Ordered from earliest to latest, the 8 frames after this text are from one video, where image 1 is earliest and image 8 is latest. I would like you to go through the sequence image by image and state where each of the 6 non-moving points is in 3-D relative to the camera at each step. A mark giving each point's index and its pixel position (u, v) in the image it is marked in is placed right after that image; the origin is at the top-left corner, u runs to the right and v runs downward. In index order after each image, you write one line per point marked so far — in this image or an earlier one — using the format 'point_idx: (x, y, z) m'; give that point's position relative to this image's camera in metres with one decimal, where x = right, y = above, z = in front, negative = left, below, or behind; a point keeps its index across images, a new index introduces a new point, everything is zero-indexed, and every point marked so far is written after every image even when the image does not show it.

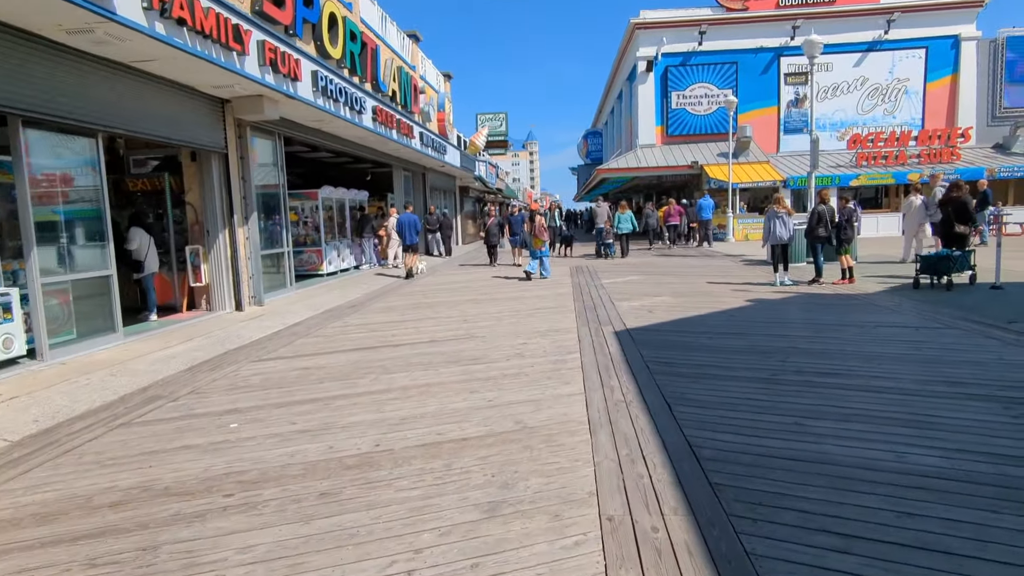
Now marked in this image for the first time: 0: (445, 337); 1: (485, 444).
0: (-0.8, -0.6, +7.4) m
1: (-0.2, -1.0, +3.9) m
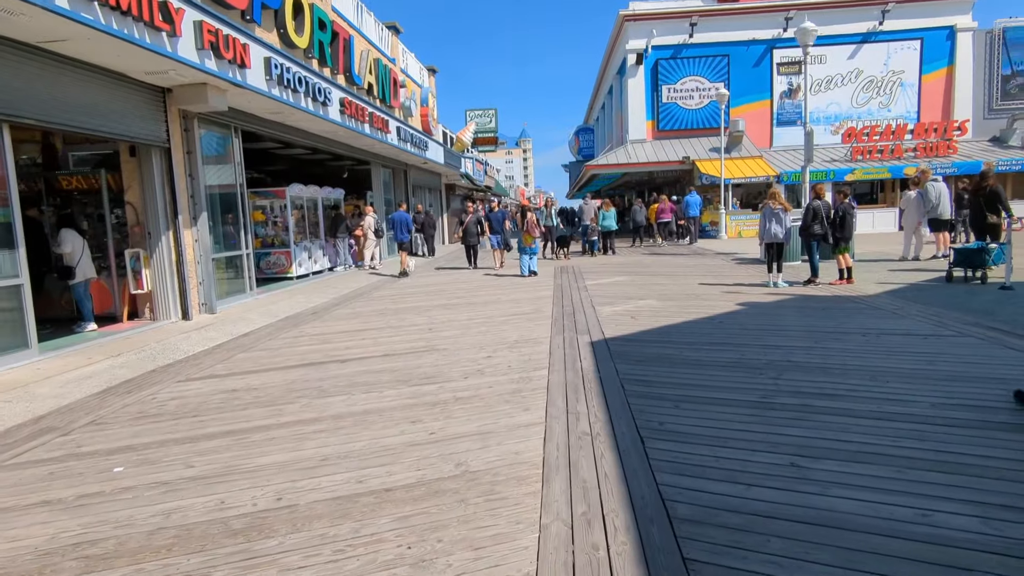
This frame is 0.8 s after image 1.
0: (-1.2, -0.7, +6.7) m
1: (-0.5, -1.1, +3.2) m
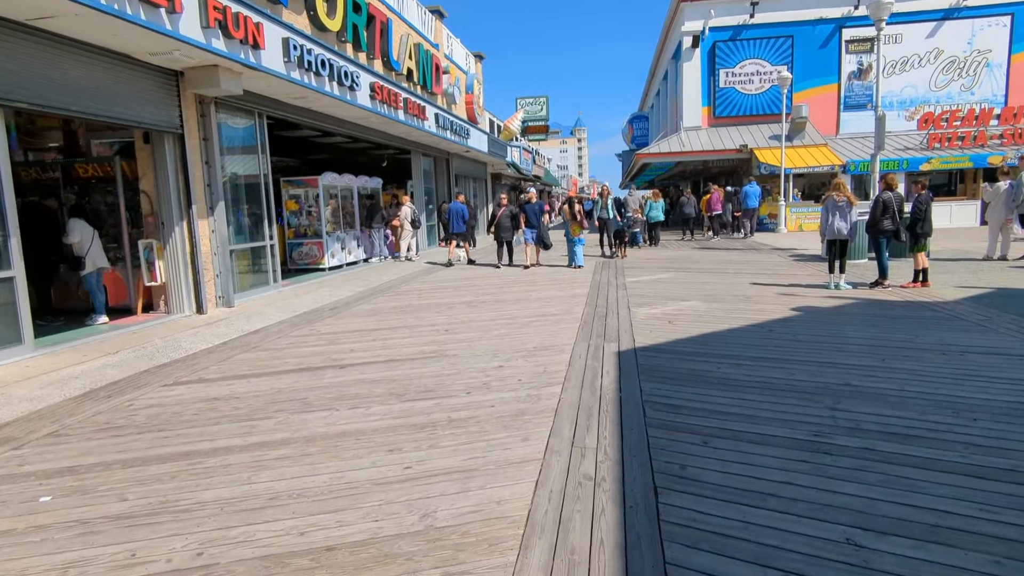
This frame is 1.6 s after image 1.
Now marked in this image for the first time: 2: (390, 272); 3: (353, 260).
0: (-1.0, -0.7, +6.1) m
1: (-0.6, -1.1, +2.6) m
2: (-2.7, +0.4, +14.0) m
3: (-3.8, +0.7, +14.8) m
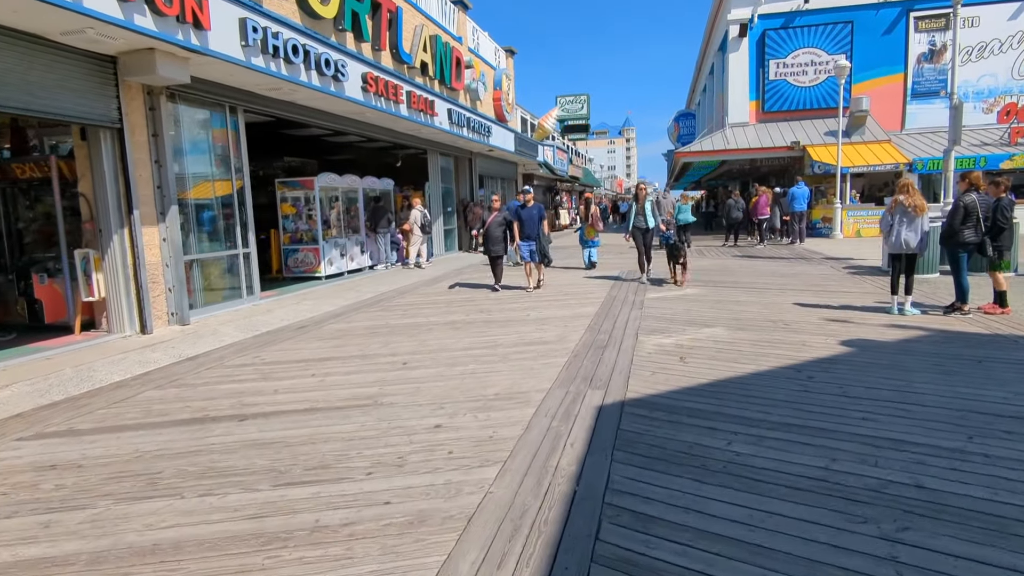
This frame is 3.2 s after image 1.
0: (-1.4, -0.9, +4.8) m
1: (-1.3, -1.3, +1.3) m
2: (-2.5, +0.1, +12.8) m
3: (-3.4, +0.4, +13.7) m
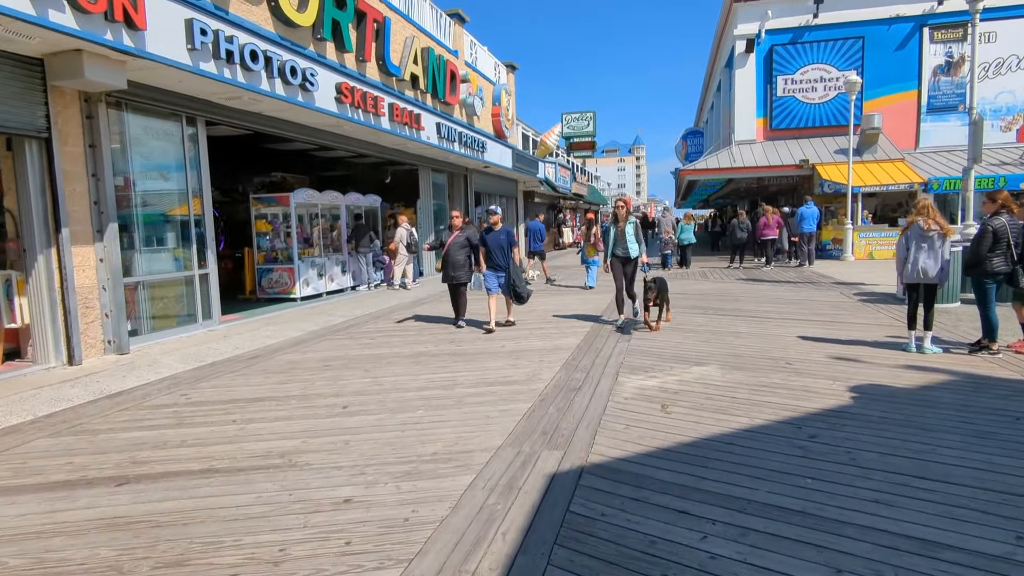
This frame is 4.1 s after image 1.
0: (-1.7, -1.1, +4.1) m
1: (-1.7, -1.5, +0.5) m
2: (-2.7, -0.3, +12.1) m
3: (-3.7, 0.0, +13.0) m
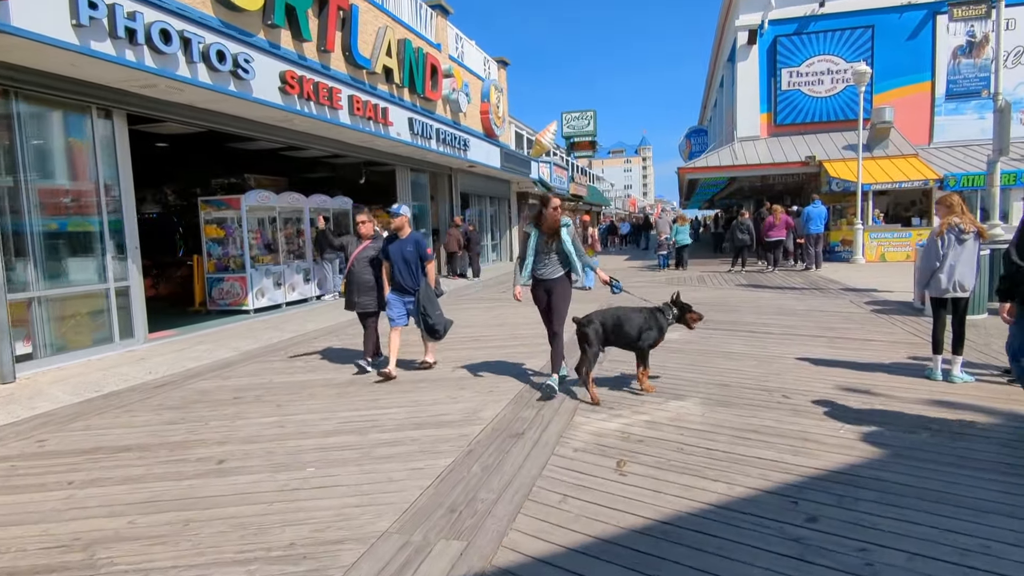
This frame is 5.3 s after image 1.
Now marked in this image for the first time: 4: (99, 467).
0: (-2.3, -1.3, +3.0) m
1: (-2.3, -1.6, -0.6) m
2: (-3.2, -0.5, +11.0) m
3: (-4.1, -0.2, +12.0) m
4: (-2.7, -1.2, +4.2) m
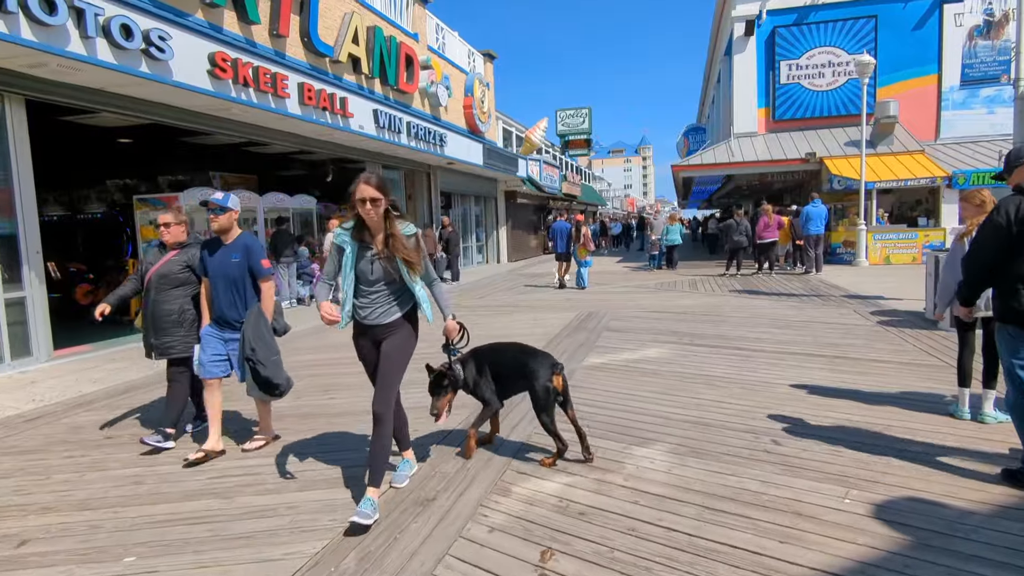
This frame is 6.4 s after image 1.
0: (-2.8, -1.4, +2.0) m
1: (-2.8, -1.7, -1.6) m
2: (-3.7, -0.6, +10.0) m
3: (-4.6, -0.3, +11.0) m
4: (-3.2, -1.3, +3.1) m
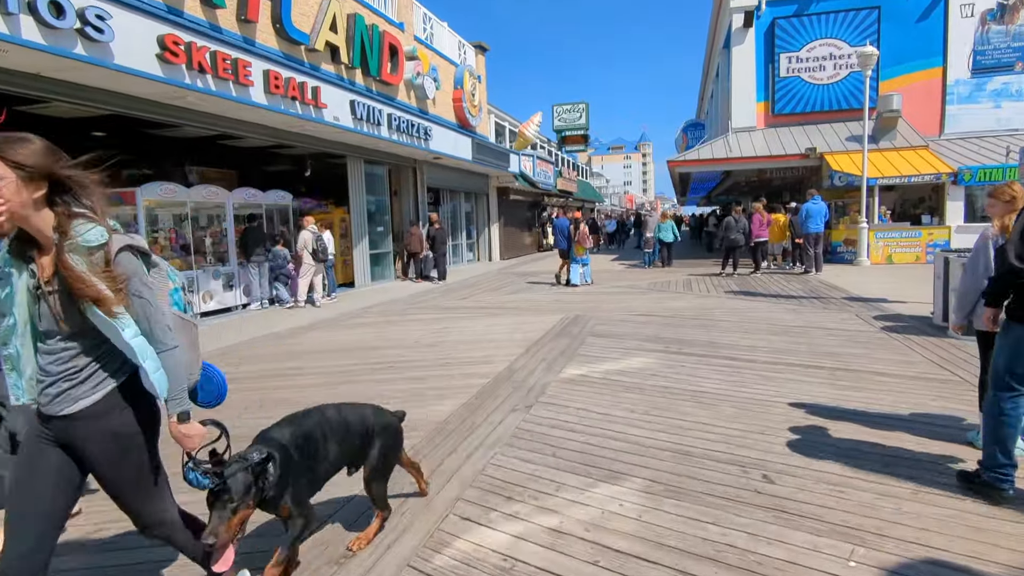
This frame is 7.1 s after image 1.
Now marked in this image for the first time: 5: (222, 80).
0: (-3.1, -1.5, +1.4) m
1: (-3.1, -1.8, -2.2) m
2: (-4.0, -0.6, +9.4) m
3: (-4.9, -0.3, +10.4) m
4: (-3.5, -1.4, +2.6) m
5: (-3.8, +2.7, +8.2) m
